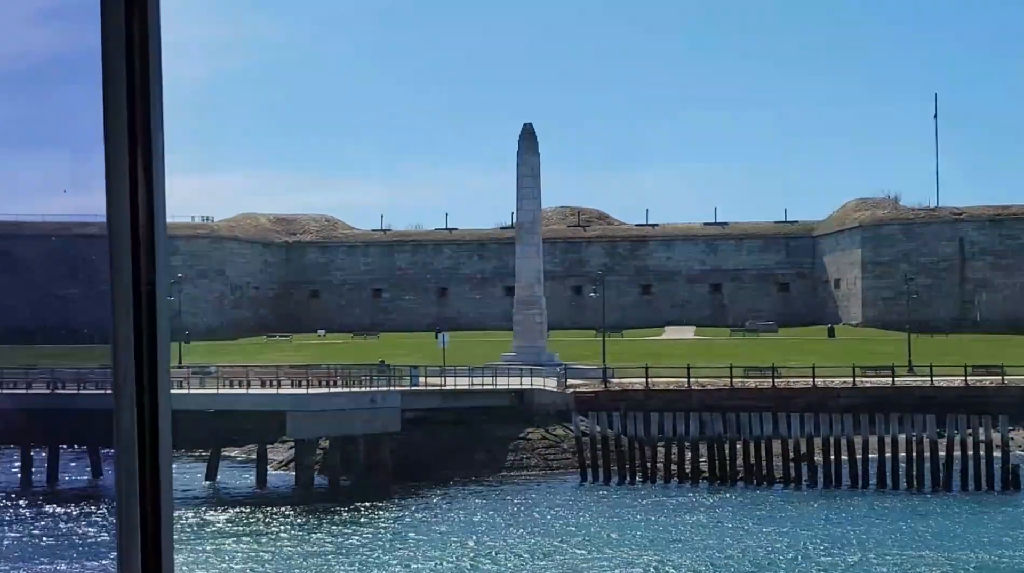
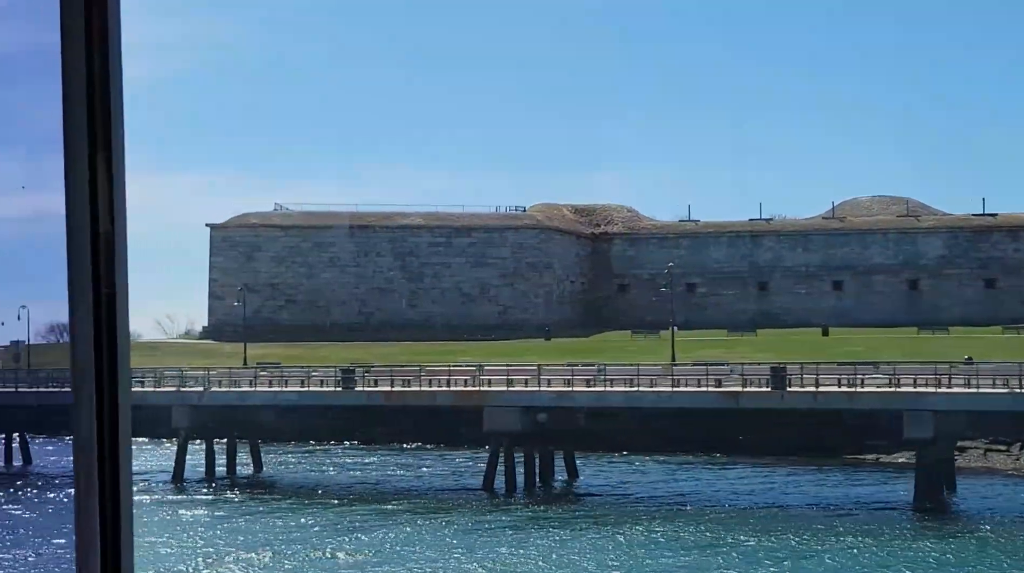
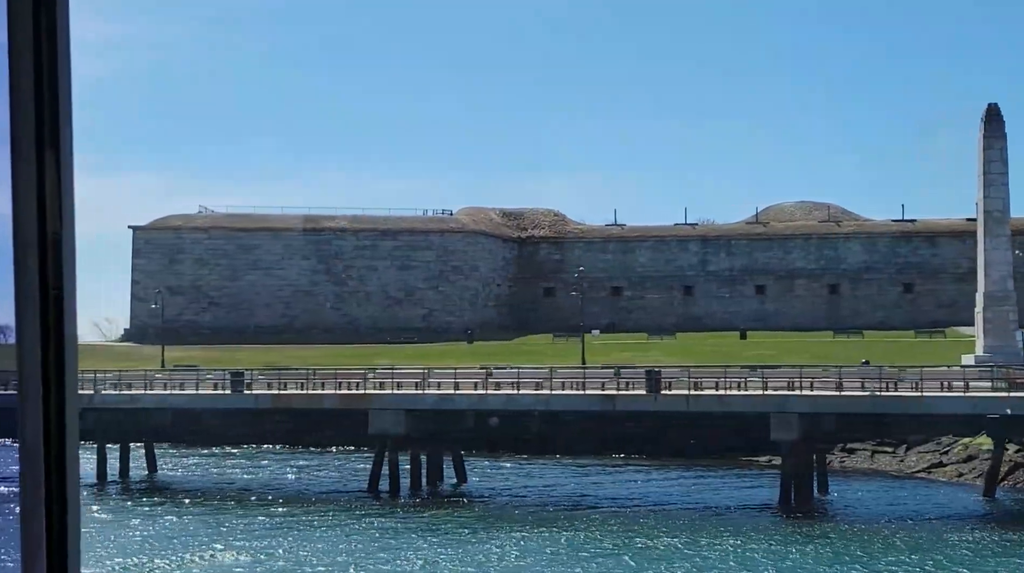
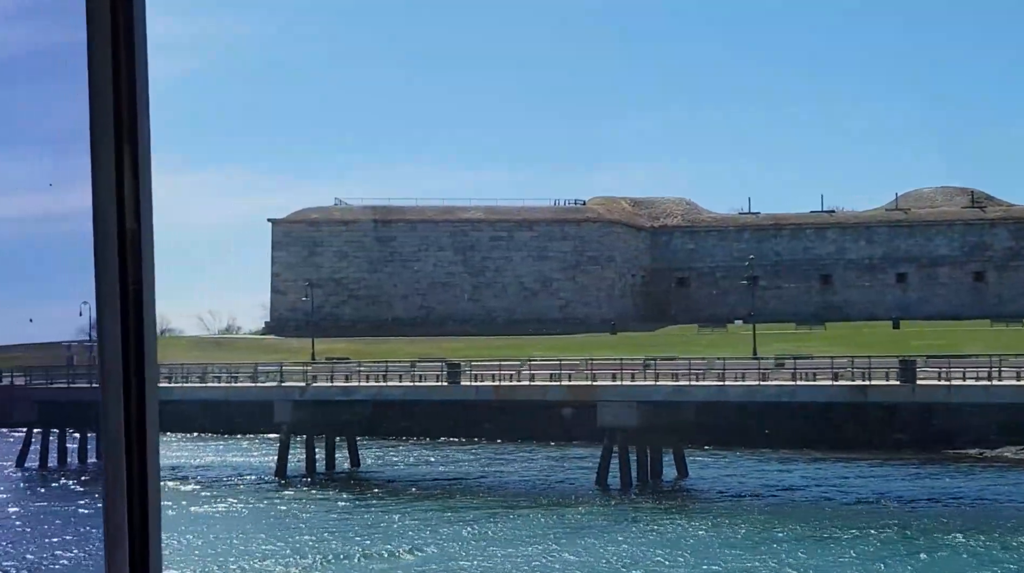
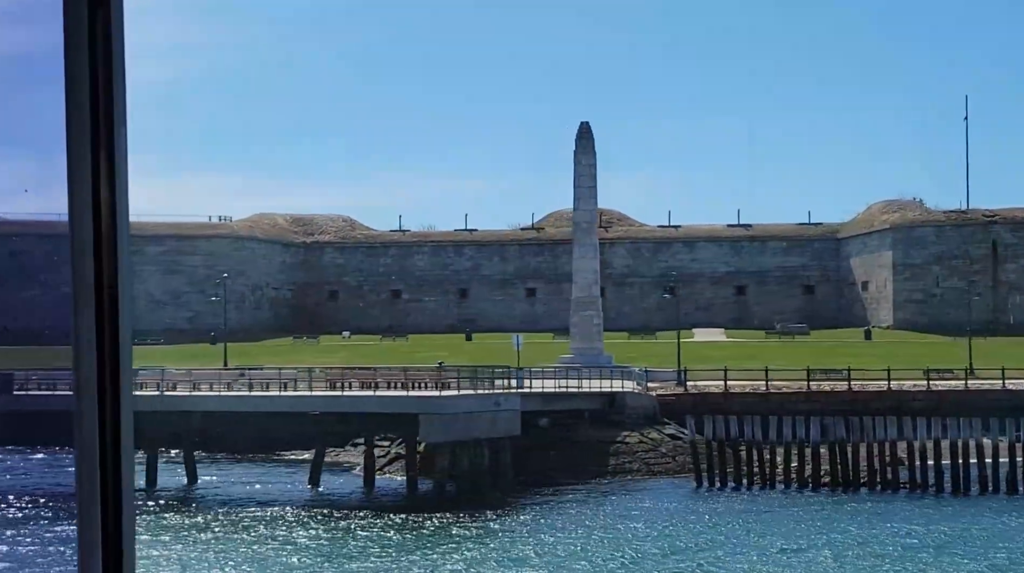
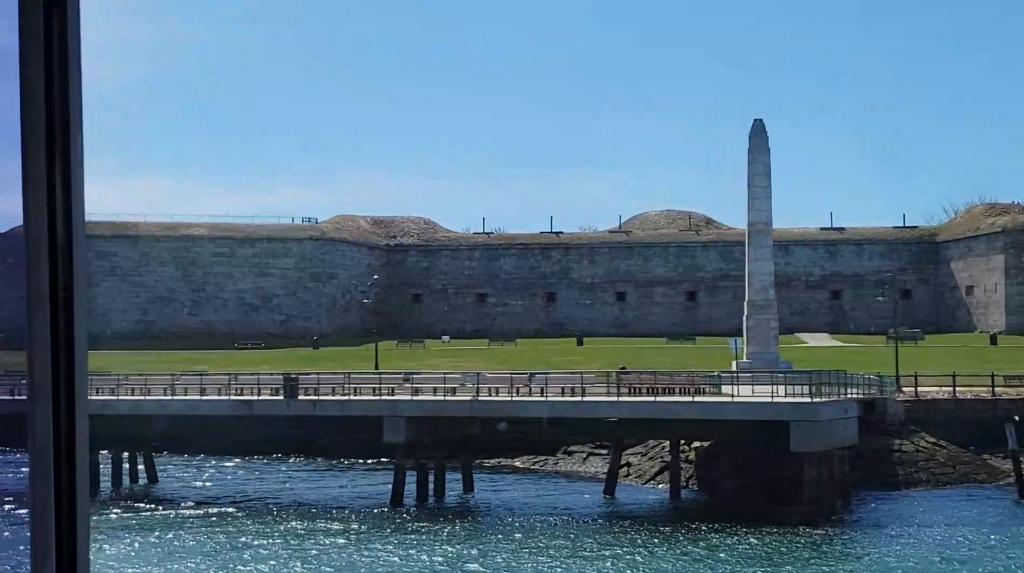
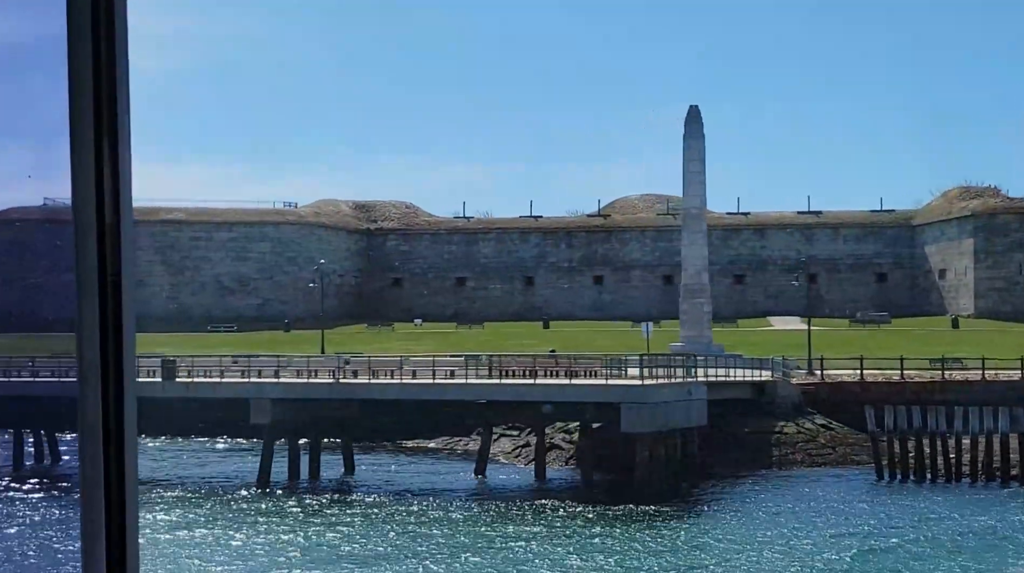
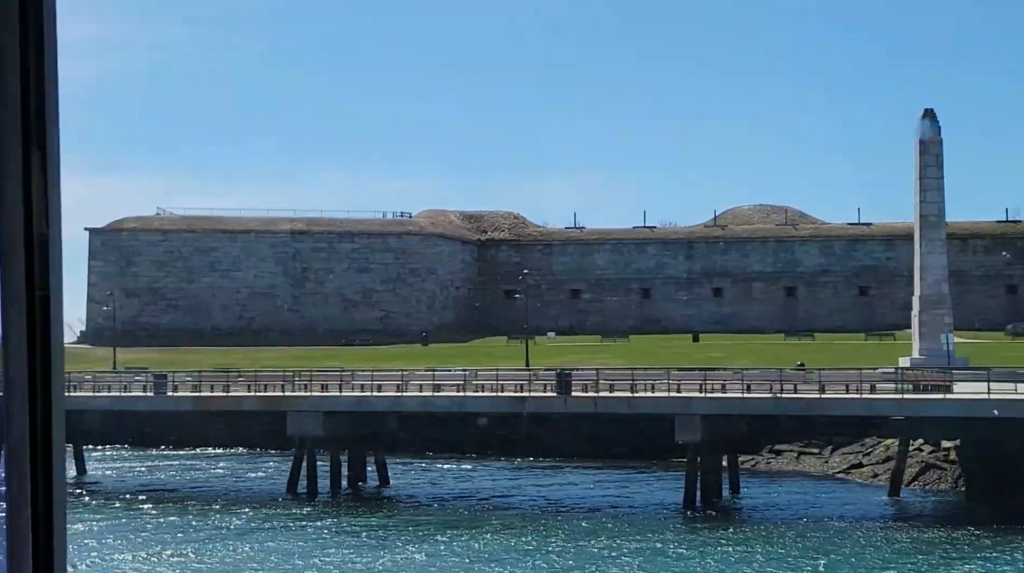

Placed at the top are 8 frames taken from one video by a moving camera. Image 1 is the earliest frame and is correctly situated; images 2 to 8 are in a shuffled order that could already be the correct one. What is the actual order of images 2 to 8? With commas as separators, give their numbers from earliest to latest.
5, 7, 6, 8, 3, 2, 4
